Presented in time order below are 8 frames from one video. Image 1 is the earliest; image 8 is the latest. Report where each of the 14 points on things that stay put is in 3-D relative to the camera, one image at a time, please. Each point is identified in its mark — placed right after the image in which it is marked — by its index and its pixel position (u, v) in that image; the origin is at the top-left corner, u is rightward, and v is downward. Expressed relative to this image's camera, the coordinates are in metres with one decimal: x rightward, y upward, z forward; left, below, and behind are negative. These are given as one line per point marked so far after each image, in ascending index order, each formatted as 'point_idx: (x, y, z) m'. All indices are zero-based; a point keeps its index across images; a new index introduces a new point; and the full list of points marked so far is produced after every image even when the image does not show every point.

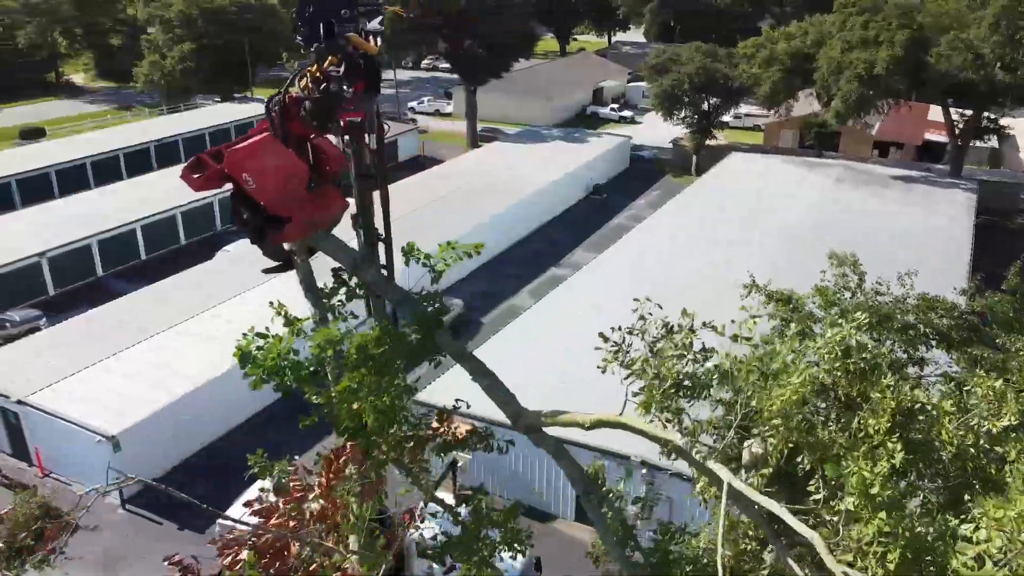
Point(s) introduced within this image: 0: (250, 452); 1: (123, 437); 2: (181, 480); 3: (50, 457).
0: (-5.9, -3.7, +18.5) m
1: (-7.8, -3.0, +16.5) m
2: (-7.1, -4.1, +17.5) m
3: (-9.9, -3.6, +17.6) m
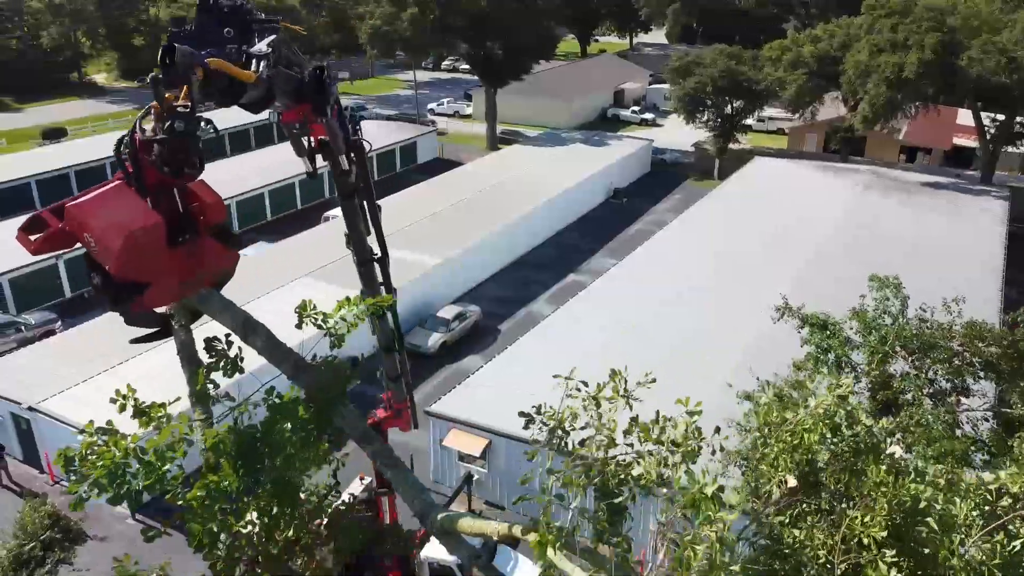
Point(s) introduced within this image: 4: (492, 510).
0: (-5.5, -3.9, +18.2) m
1: (-7.5, -3.1, +16.2) m
2: (-6.8, -4.3, +17.2) m
3: (-9.5, -3.7, +17.4) m
4: (-0.4, -4.5, +16.6) m
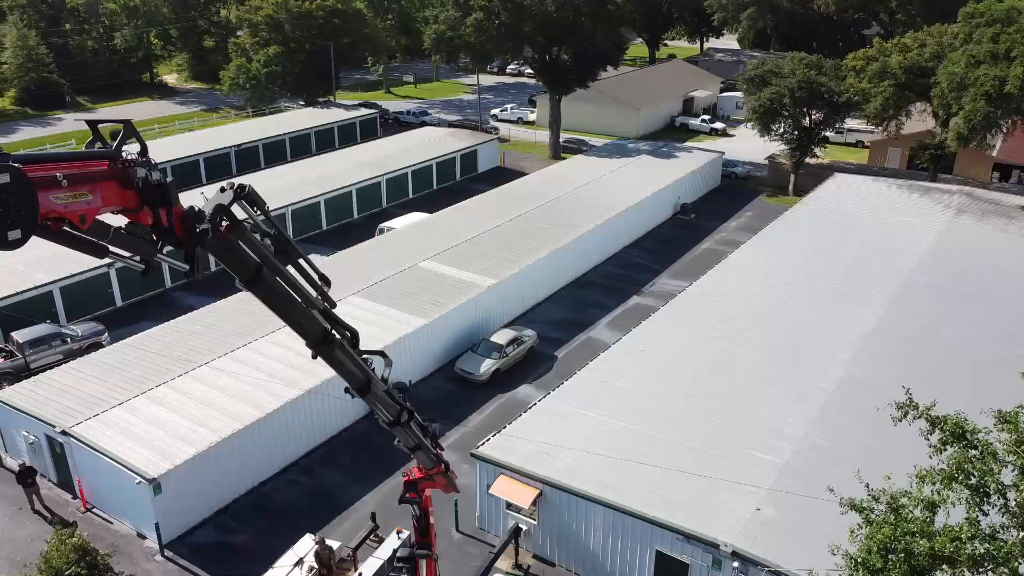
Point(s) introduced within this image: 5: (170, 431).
0: (-4.4, -4.4, +17.1) m
1: (-6.5, -3.6, +15.4) m
2: (-5.7, -4.7, +16.3) m
3: (-8.5, -4.1, +16.6) m
4: (+0.6, -5.1, +15.2) m
5: (-6.9, -2.9, +16.4) m
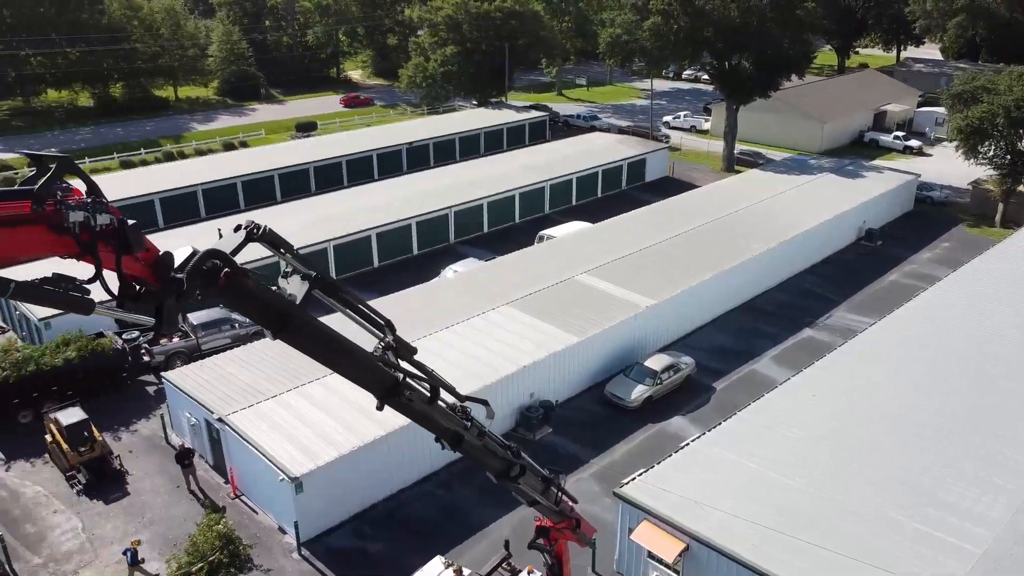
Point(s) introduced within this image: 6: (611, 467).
0: (-1.5, -4.6, +16.8) m
1: (-3.9, -3.6, +15.4) m
2: (-3.0, -4.8, +16.2) m
3: (-5.6, -4.0, +17.0) m
4: (+2.9, -5.7, +13.9) m
5: (-4.0, -2.9, +16.5) m
6: (+2.2, -3.9, +18.1) m
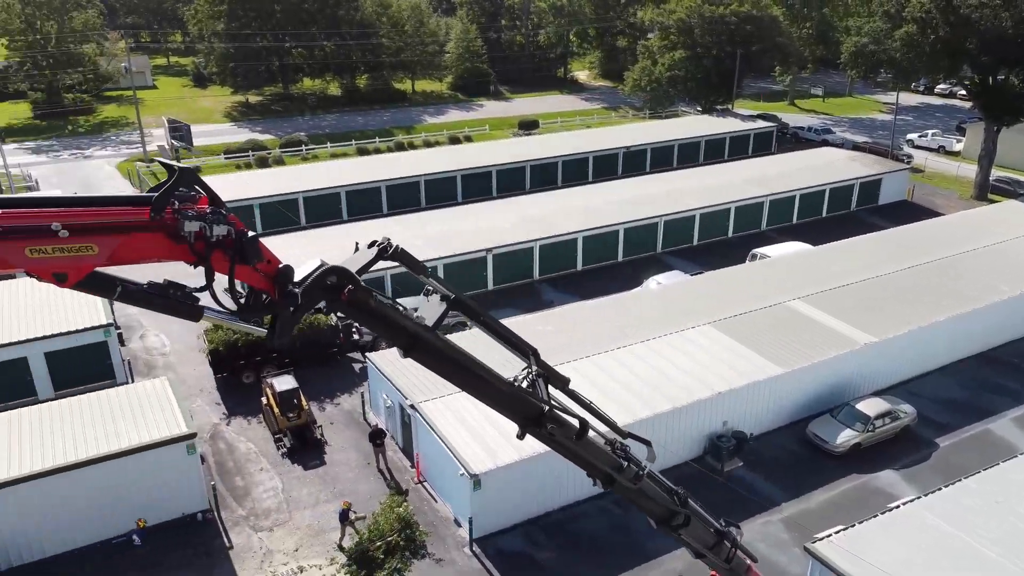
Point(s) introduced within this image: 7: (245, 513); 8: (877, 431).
0: (+2.0, -4.8, +16.2) m
1: (-0.5, -3.6, +15.5) m
2: (+0.4, -4.9, +16.1) m
3: (-1.8, -3.8, +17.5) m
4: (+5.4, -6.4, +12.4) m
5: (-0.3, -2.9, +16.6) m
6: (+5.9, -4.6, +16.6) m
7: (-5.5, -4.6, +16.8) m
8: (+8.2, -3.2, +18.4) m
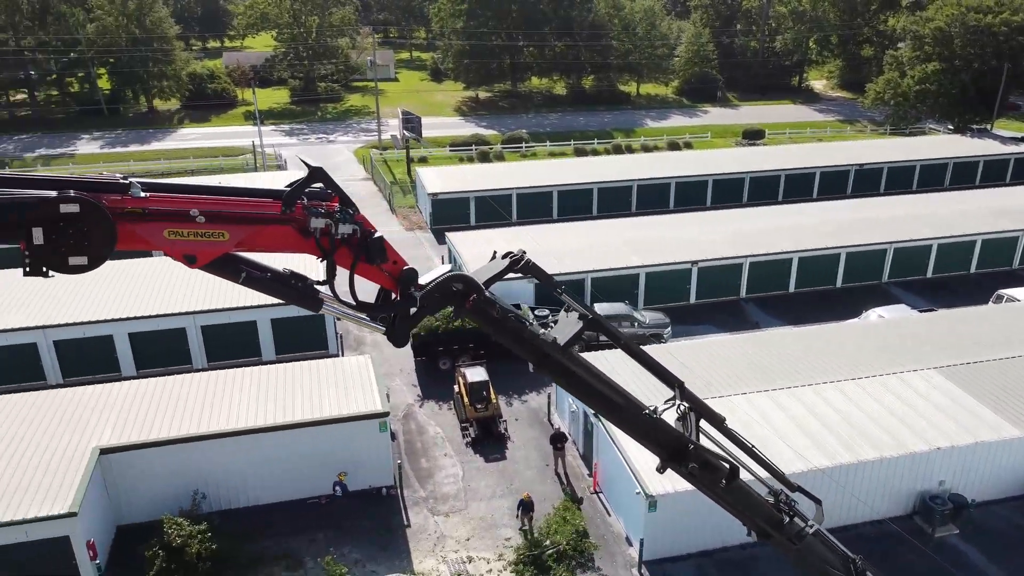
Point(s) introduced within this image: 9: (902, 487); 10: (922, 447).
0: (+5.2, -5.4, +15.0) m
1: (+2.7, -3.9, +14.9) m
2: (+3.6, -5.3, +15.3) m
3: (+1.9, -4.0, +17.2) m
4: (+7.4, -7.2, +10.5) m
5: (+3.3, -3.2, +15.9) m
6: (+9.1, -5.5, +14.4) m
7: (-1.8, -4.4, +17.4) m
8: (+11.9, -4.4, +15.6) m
9: (+7.7, -3.9, +16.1) m
10: (+7.9, -3.1, +15.9) m
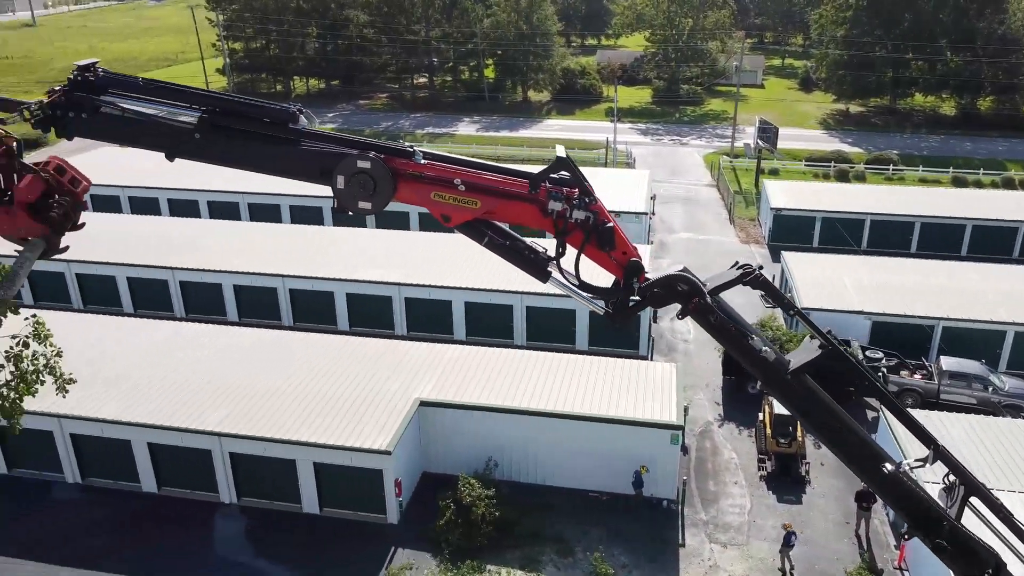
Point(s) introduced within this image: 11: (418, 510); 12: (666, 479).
0: (+9.3, -6.7, +11.9) m
1: (+7.3, -4.8, +12.7) m
2: (+7.9, -6.4, +12.7) m
3: (+7.4, -4.9, +15.1) m
4: (+9.2, -8.7, +6.9) m
5: (+8.3, -4.3, +13.3) m
6: (+12.6, -7.5, +9.8) m
7: (+4.0, -4.7, +16.8) m
8: (+15.7, -6.9, +9.8) m
9: (+12.2, -5.7, +11.9) m
10: (+12.5, -4.9, +11.5) m
11: (-2.0, -4.6, +16.9) m
12: (+3.2, -4.0, +17.1) m
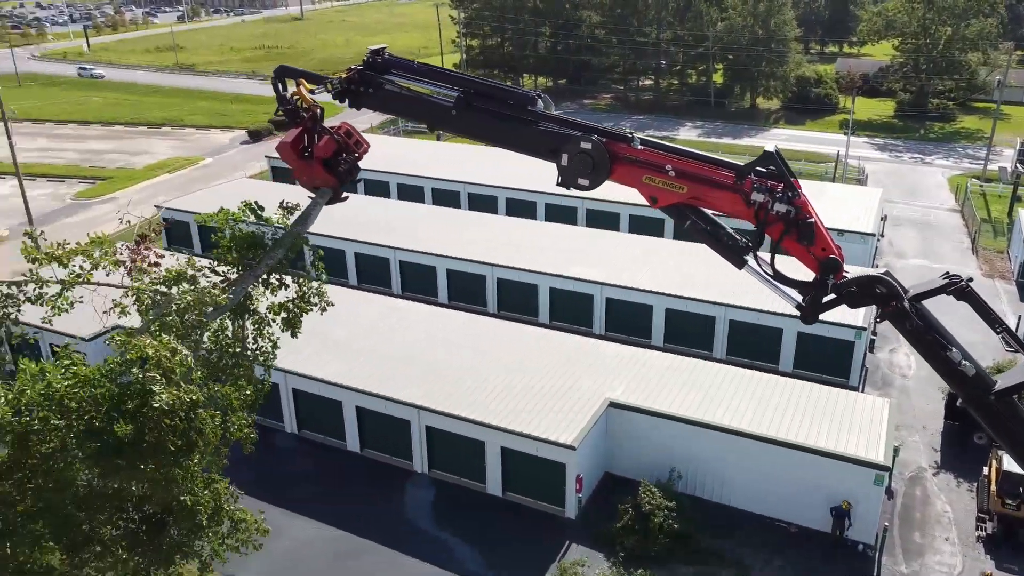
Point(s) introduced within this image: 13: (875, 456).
0: (+11.1, -7.8, +9.4) m
1: (+9.6, -5.7, +10.6) m
2: (+10.1, -7.3, +10.5) m
3: (+10.3, -5.9, +12.9) m
4: (+9.7, -9.7, +4.5) m
5: (+10.7, -5.3, +11.0) m
6: (+13.7, -8.8, +6.5) m
7: (+7.4, -5.3, +15.4) m
8: (+16.8, -8.5, +5.7) m
9: (+14.0, -7.1, +8.6) m
10: (+14.3, -6.3, +8.2) m
11: (+1.7, -4.6, +17.0) m
12: (+6.8, -4.5, +15.9) m
13: (+6.9, -3.2, +15.6) m
